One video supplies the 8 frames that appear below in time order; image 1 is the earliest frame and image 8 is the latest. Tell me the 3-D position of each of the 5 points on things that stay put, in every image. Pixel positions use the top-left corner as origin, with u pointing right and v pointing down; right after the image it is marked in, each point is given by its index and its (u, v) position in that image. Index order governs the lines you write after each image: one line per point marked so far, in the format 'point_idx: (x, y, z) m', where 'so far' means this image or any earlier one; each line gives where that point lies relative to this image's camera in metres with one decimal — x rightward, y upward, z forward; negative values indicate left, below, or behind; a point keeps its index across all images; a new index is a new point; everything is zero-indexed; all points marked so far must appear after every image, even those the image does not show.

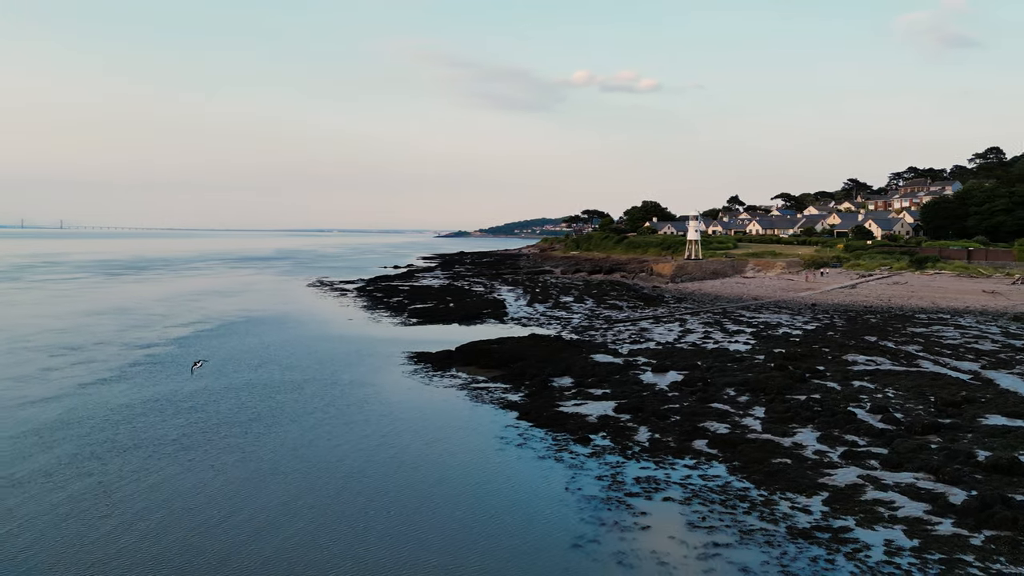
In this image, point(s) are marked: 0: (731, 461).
0: (+3.6, -2.8, +9.4) m
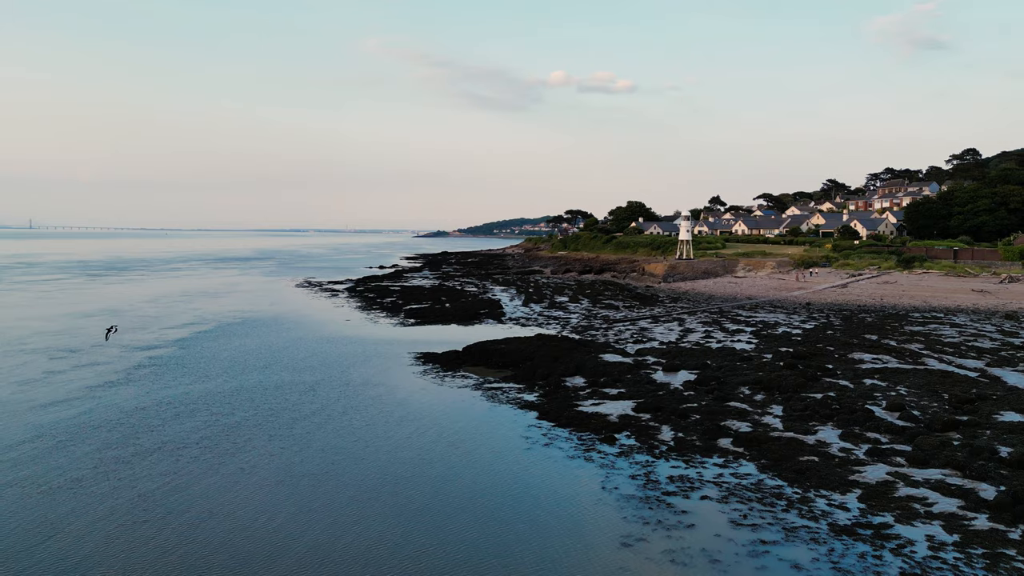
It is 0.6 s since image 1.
0: (+4.0, -2.8, +9.4) m
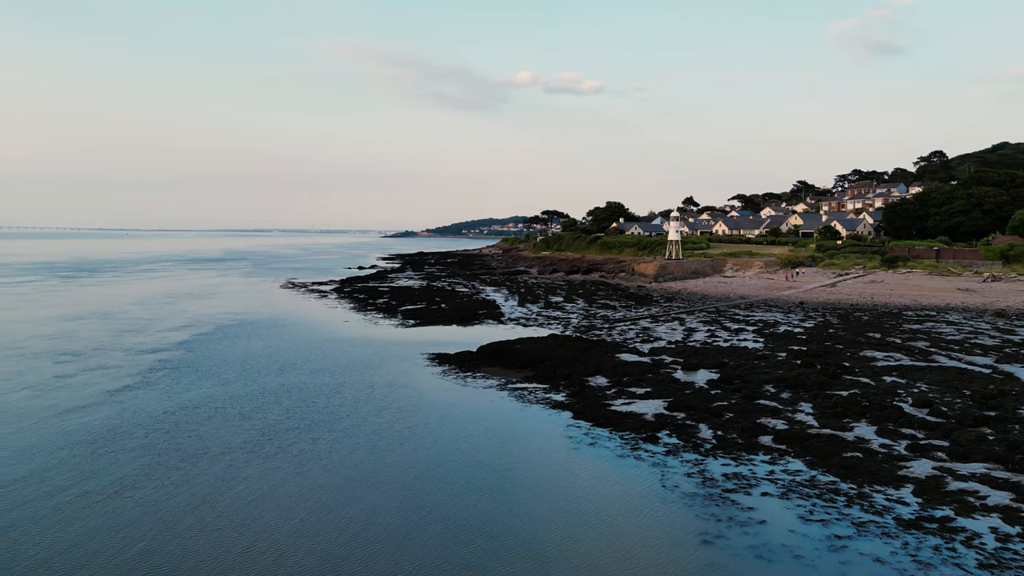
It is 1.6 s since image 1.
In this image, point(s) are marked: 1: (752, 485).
0: (+4.9, -2.8, +9.6) m
1: (+3.5, -2.8, +8.2) m
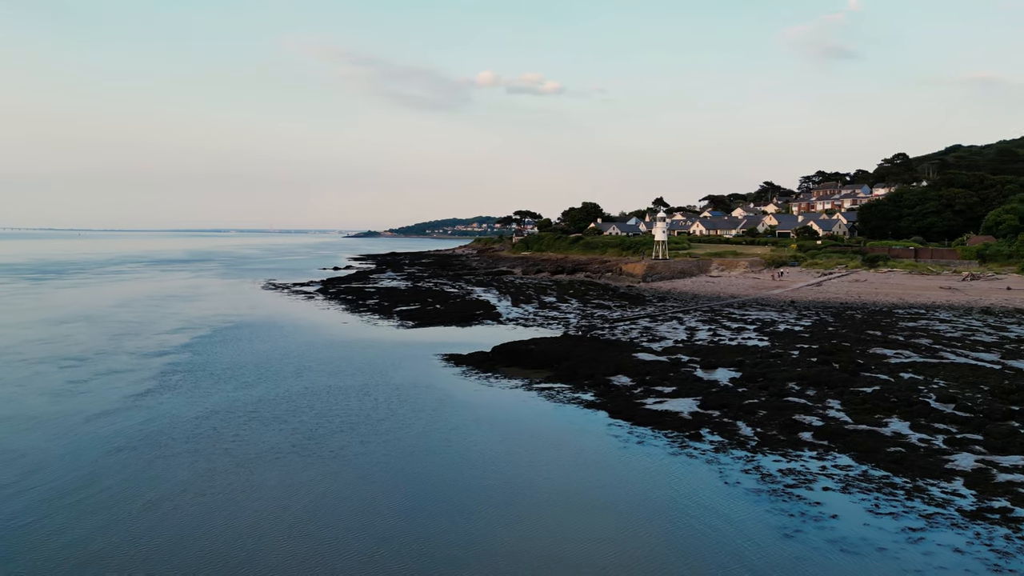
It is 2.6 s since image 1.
0: (+5.8, -2.8, +9.8) m
1: (+4.4, -2.8, +8.4) m
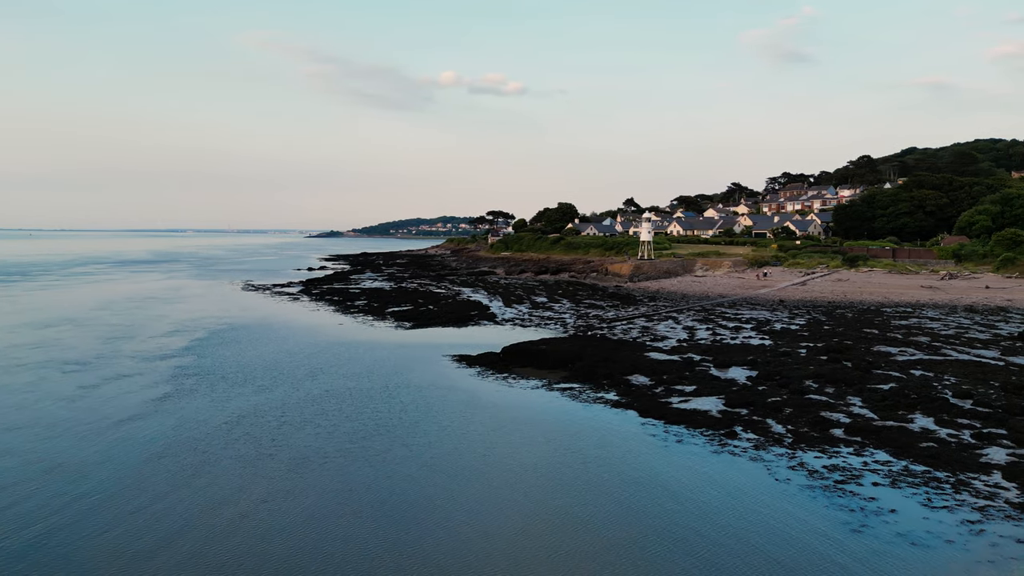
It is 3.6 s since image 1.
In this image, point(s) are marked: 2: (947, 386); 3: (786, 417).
0: (+6.5, -2.8, +10.0) m
1: (+5.2, -2.8, +8.6) m
2: (+10.3, -2.3, +13.6) m
3: (+5.7, -2.7, +11.9) m
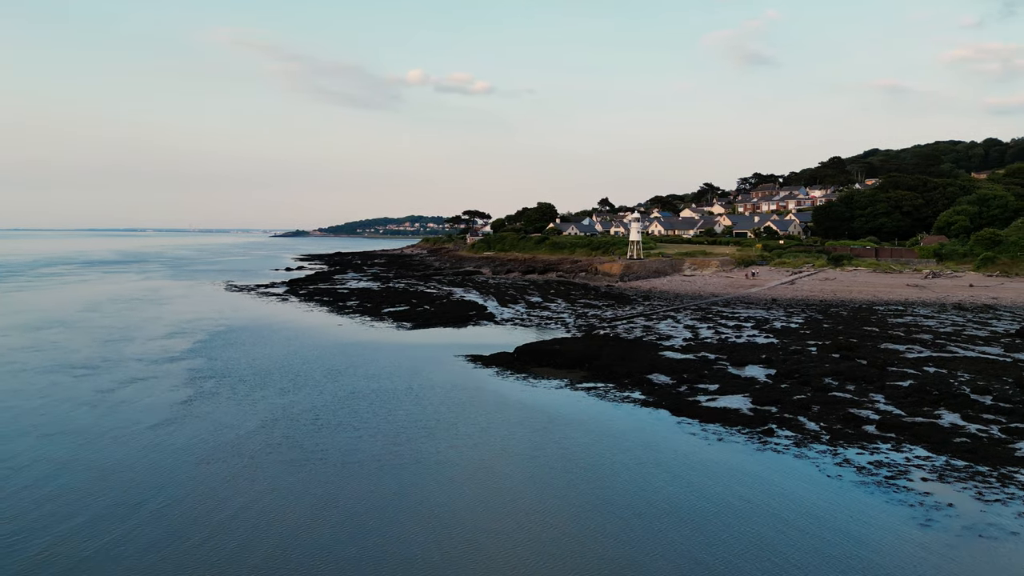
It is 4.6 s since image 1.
0: (+7.3, -2.8, +10.3) m
1: (+6.1, -2.8, +8.8) m
2: (+11.0, -2.3, +14.0) m
3: (+6.4, -2.7, +12.1) m
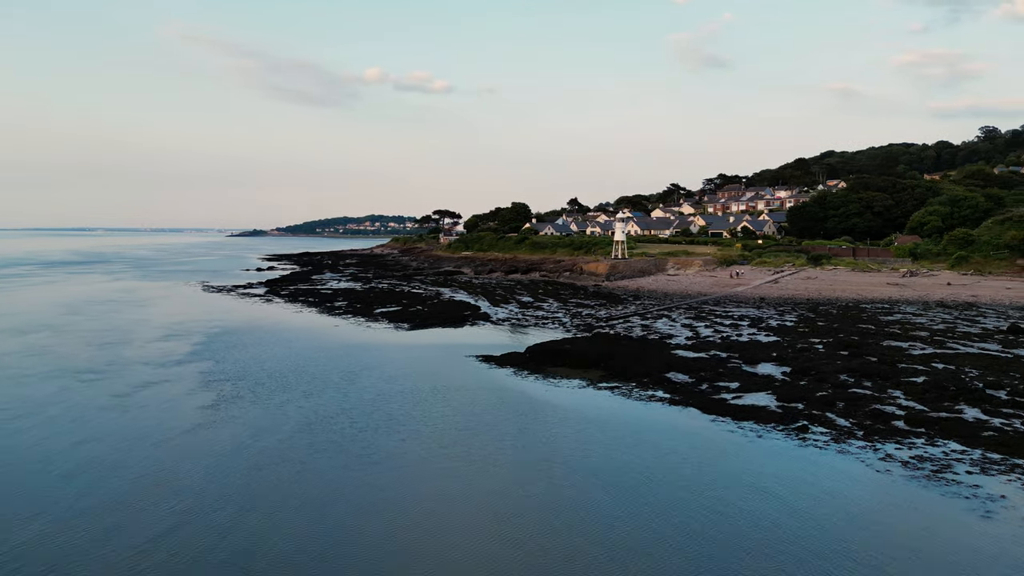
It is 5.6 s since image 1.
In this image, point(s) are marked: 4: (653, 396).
0: (+8.1, -2.8, +10.7) m
1: (+6.9, -2.8, +9.1) m
2: (+11.7, -2.3, +14.5) m
3: (+7.2, -2.7, +12.4) m
4: (+3.6, -2.7, +14.5) m
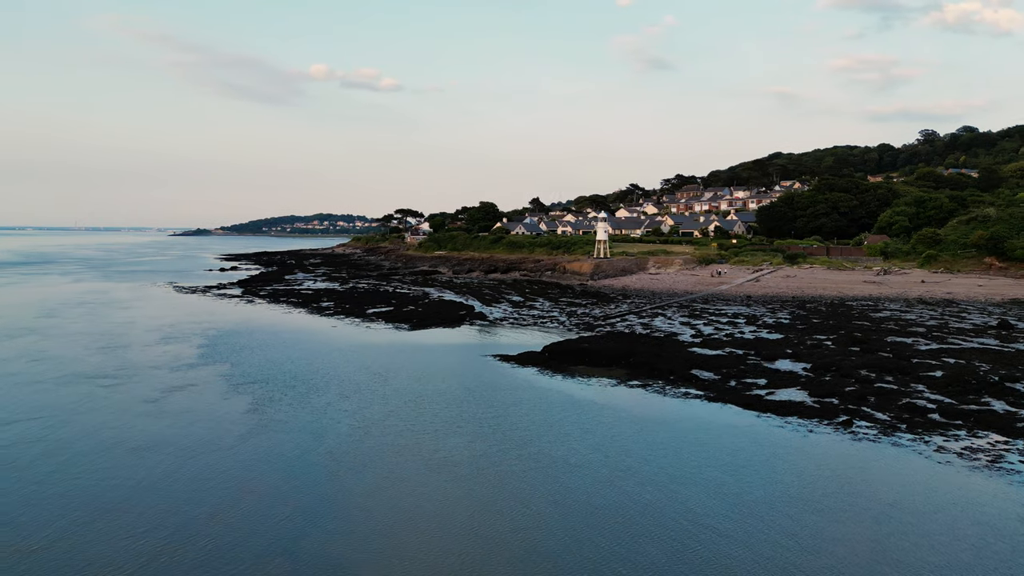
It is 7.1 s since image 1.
0: (+9.3, -2.7, +11.2) m
1: (+8.2, -2.8, +9.6) m
2: (+12.6, -2.2, +15.2) m
3: (+8.2, -2.6, +12.9) m
4: (+4.5, -2.7, +14.8) m
